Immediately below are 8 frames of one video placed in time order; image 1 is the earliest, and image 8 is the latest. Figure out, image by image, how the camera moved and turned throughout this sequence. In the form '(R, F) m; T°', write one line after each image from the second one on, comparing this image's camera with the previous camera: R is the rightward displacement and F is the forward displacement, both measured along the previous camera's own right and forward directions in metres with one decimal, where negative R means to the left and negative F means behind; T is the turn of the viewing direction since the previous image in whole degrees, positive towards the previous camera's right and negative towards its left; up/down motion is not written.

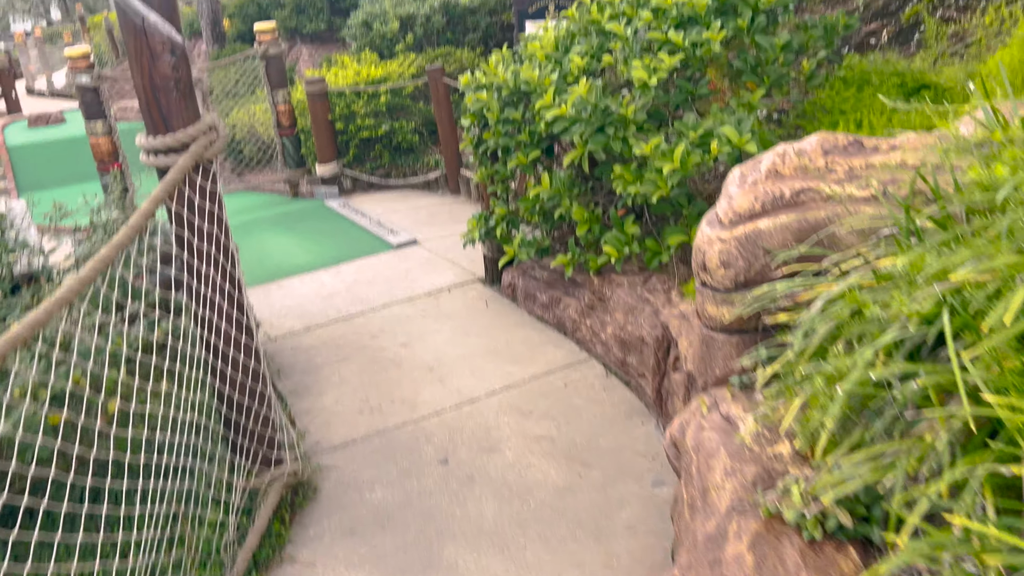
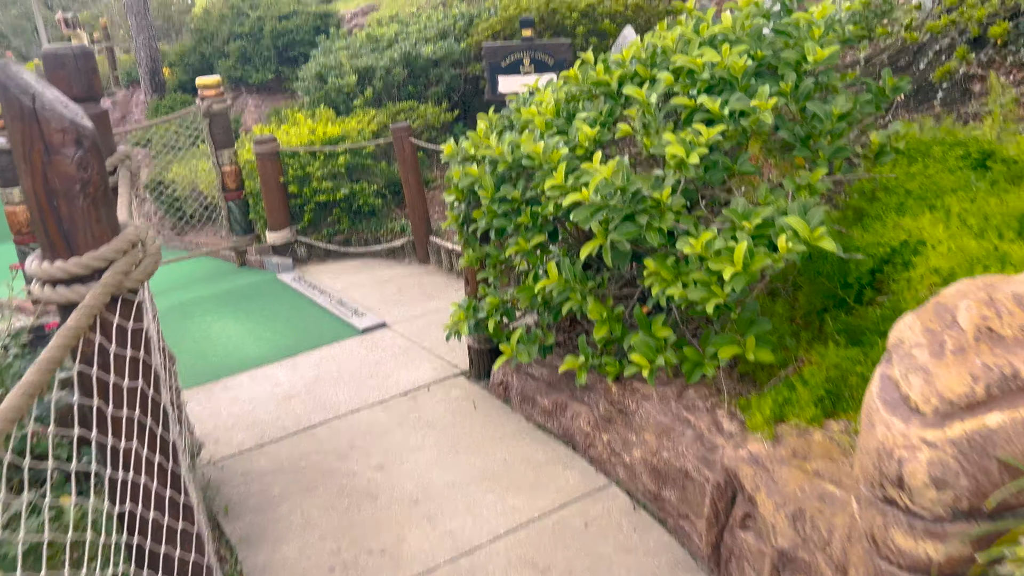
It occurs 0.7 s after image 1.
(-0.2, +0.7) m; +4°
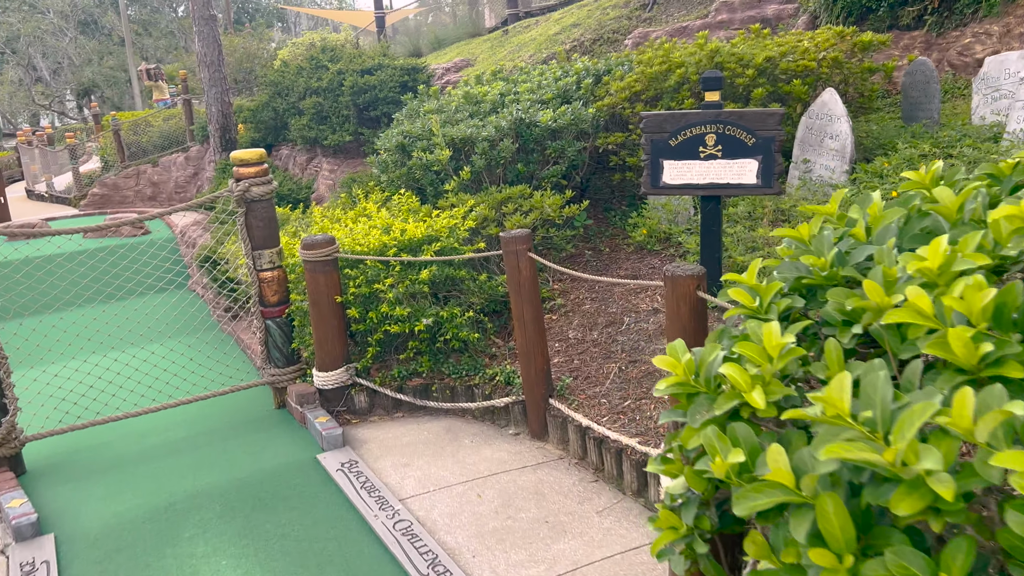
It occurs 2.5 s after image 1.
(-0.5, +2.4) m; -5°
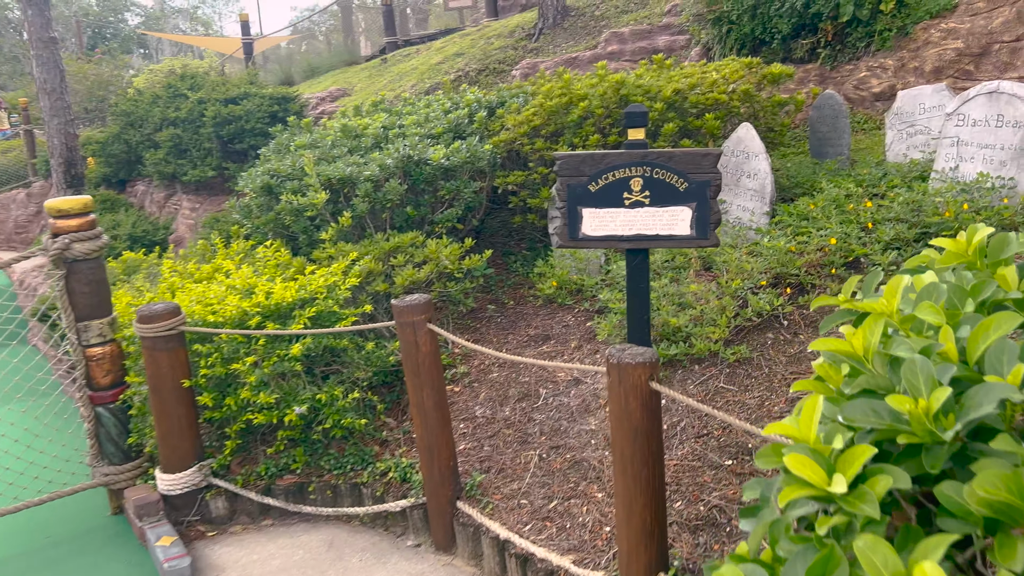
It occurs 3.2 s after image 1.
(-0.1, +0.8) m; +8°
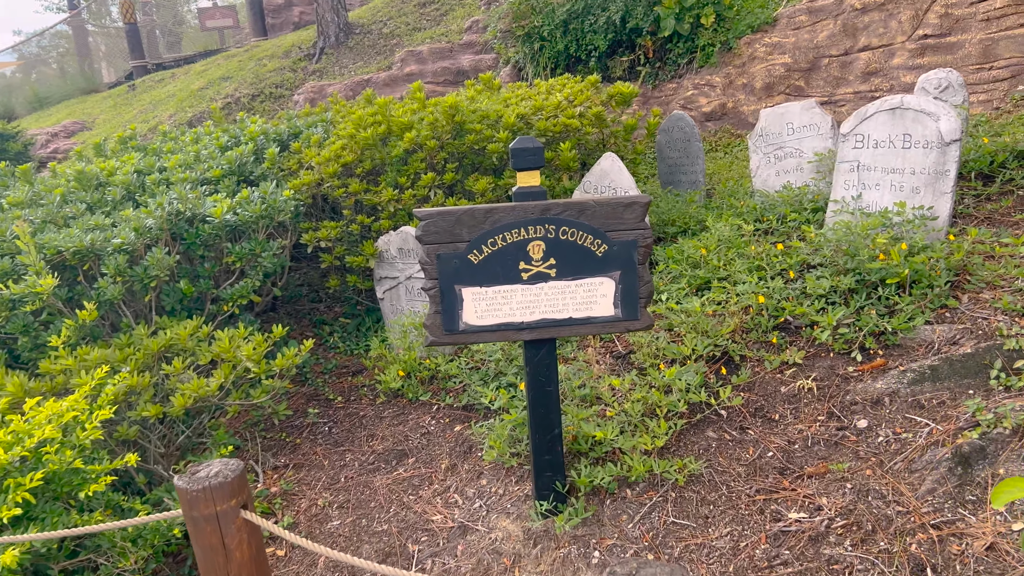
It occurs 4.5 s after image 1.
(-0.2, +1.3) m; +15°
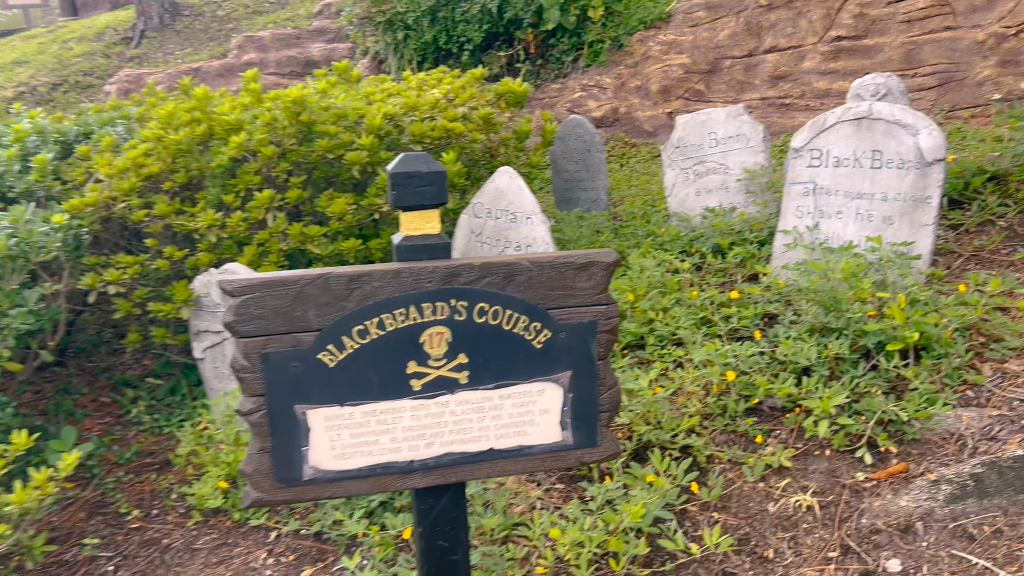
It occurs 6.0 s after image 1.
(0.0, +1.1) m; +10°
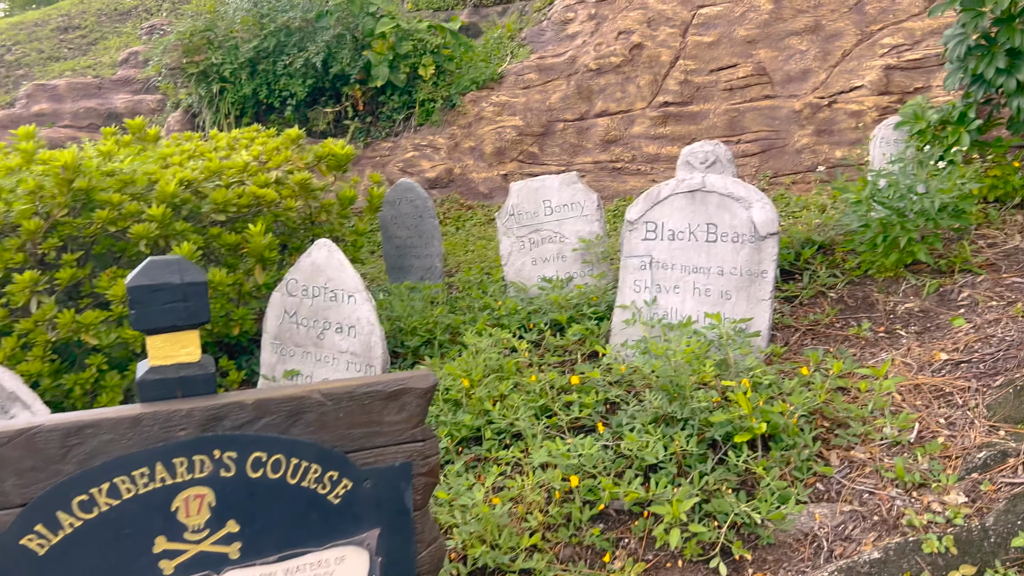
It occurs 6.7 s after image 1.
(+0.1, +0.3) m; +11°
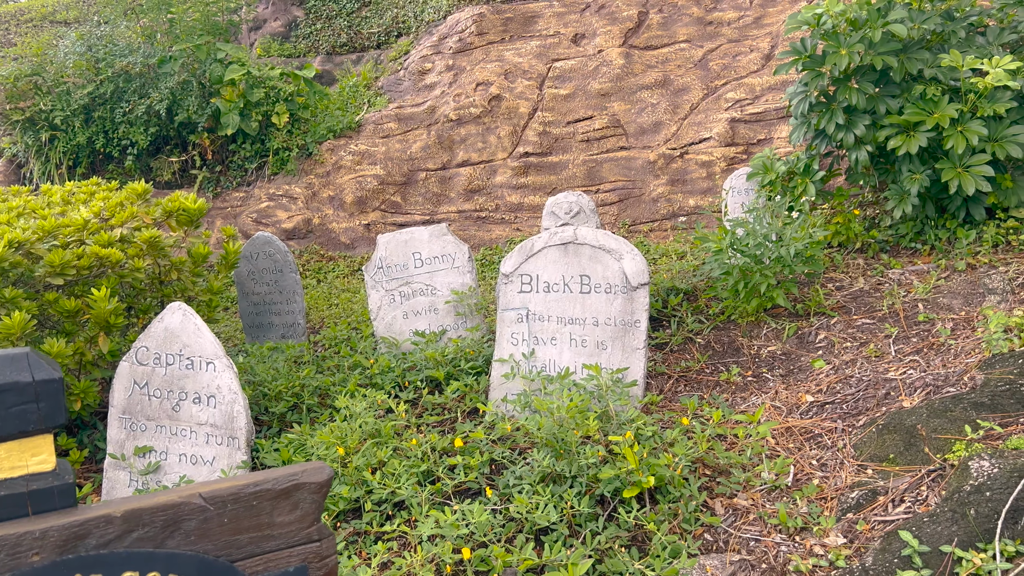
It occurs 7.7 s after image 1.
(-0.1, +0.1) m; +10°
